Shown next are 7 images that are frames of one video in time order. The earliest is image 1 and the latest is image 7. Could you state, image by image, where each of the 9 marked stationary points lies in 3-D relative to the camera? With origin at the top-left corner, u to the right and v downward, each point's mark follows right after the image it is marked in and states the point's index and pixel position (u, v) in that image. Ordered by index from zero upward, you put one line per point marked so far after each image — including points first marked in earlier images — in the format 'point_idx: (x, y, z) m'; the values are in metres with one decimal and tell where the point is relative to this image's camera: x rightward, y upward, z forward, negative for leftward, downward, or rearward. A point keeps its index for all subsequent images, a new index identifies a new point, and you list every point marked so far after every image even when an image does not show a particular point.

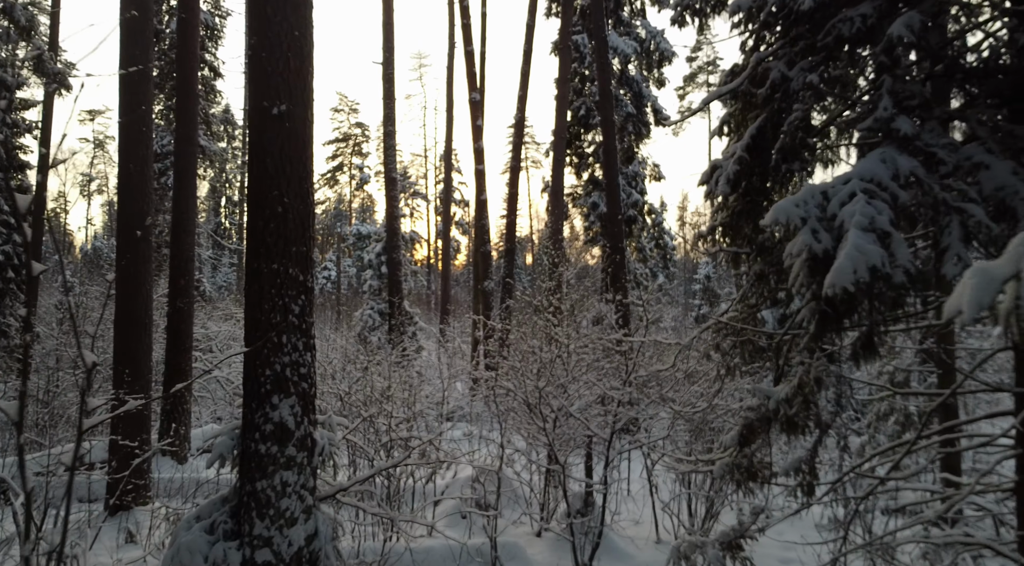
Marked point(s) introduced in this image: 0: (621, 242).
0: (+1.9, +0.7, +13.6) m
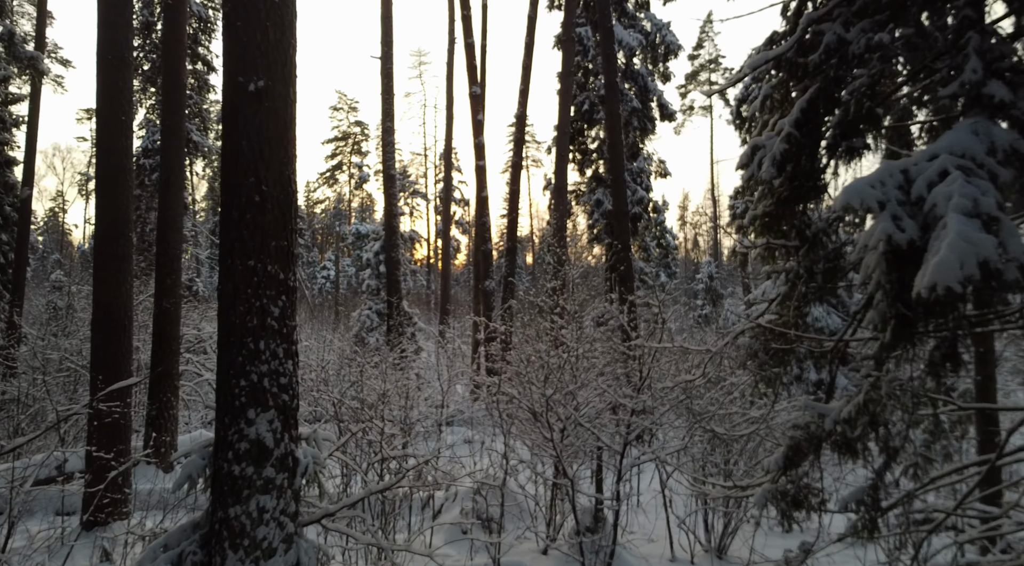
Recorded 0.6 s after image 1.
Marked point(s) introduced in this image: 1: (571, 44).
0: (+1.9, +0.7, +13.2) m
1: (+1.2, +4.8, +16.0) m
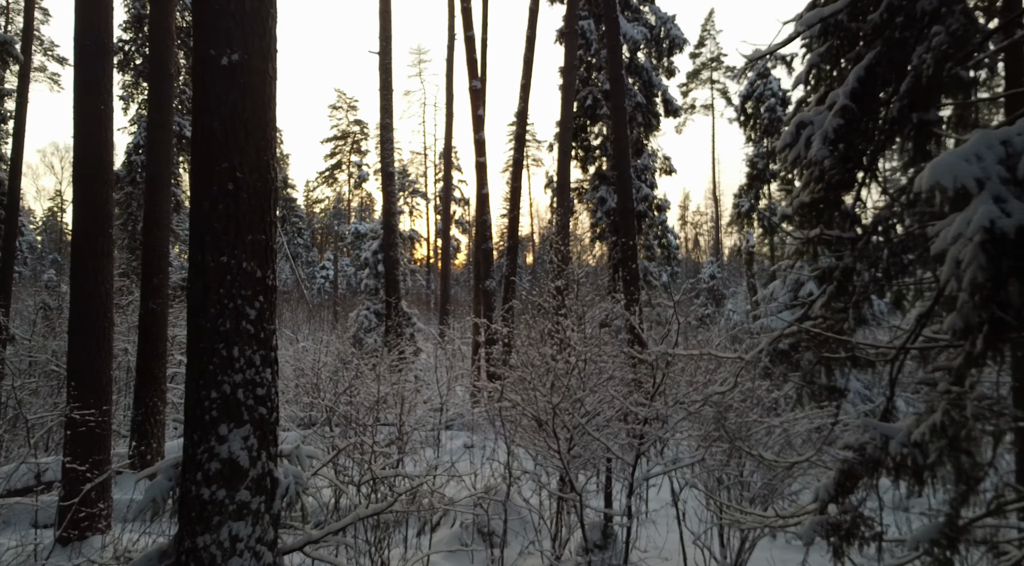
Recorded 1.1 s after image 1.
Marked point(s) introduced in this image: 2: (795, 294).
0: (+1.9, +0.7, +12.7) m
1: (+1.2, +4.8, +15.5) m
2: (+4.8, -0.2, +13.7) m
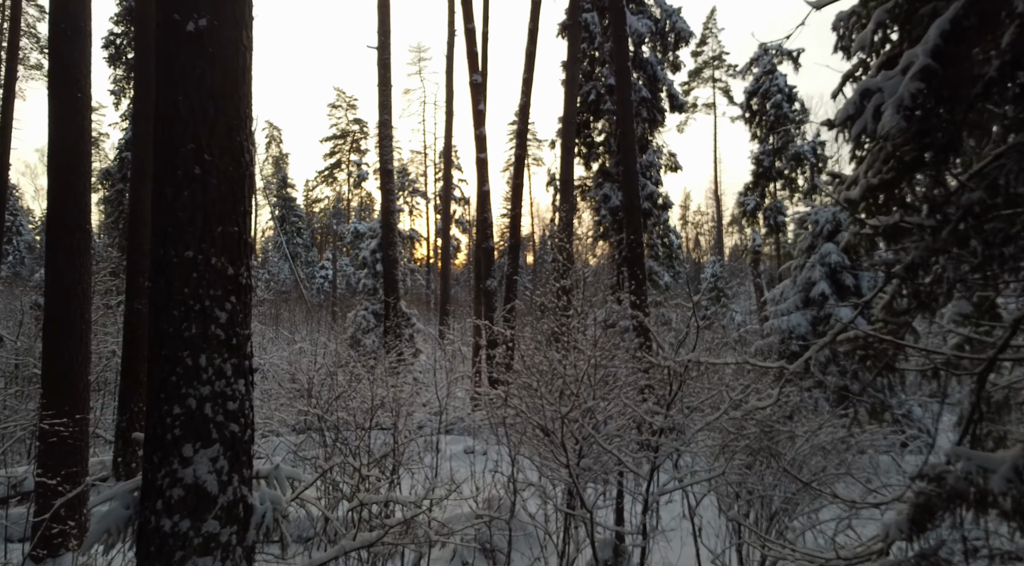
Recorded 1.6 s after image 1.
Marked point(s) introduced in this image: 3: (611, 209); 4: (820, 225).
0: (+2.0, +0.7, +12.3) m
1: (+1.2, +4.8, +15.1) m
2: (+4.9, -0.2, +13.3) m
3: (+2.0, +1.5, +16.3) m
4: (+5.1, +1.0, +13.2) m
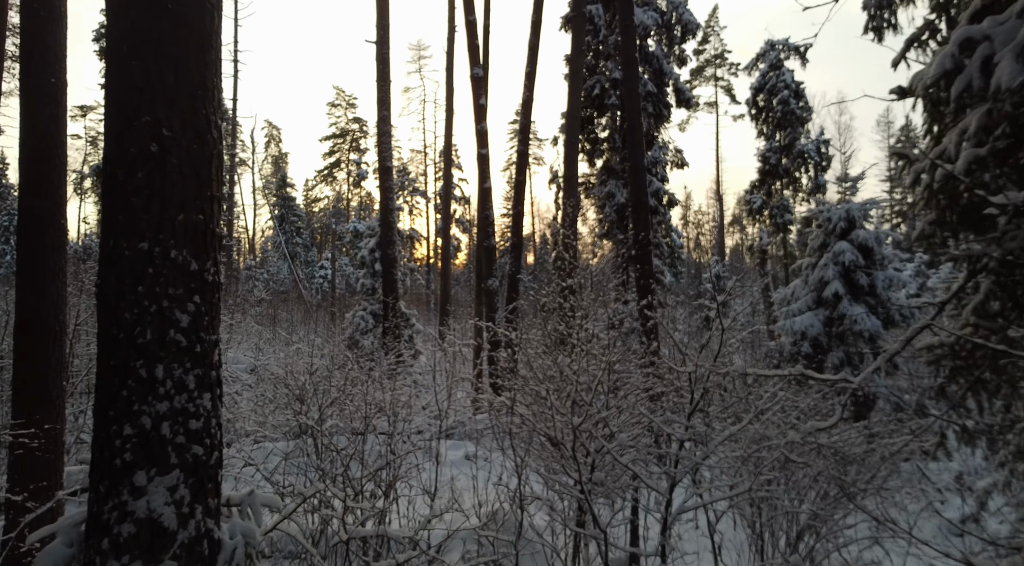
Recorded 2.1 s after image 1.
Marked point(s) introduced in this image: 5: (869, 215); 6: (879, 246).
0: (+2.0, +0.7, +11.9) m
1: (+1.3, +4.8, +14.7) m
2: (+4.9, -0.2, +12.8) m
3: (+2.1, +1.5, +15.9) m
4: (+5.1, +1.0, +12.8) m
5: (+5.6, +1.1, +12.7) m
6: (+5.7, +0.6, +12.5) m
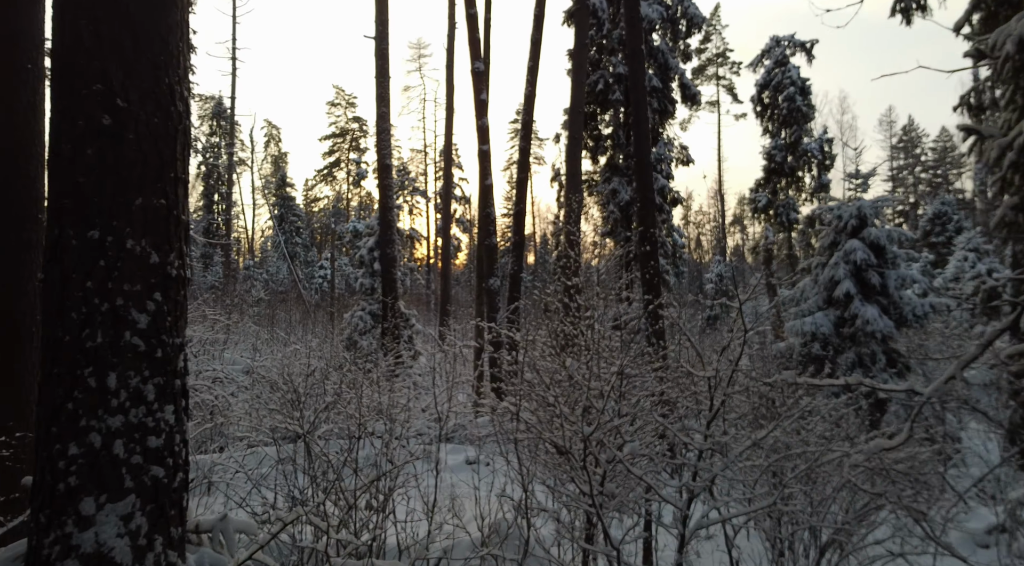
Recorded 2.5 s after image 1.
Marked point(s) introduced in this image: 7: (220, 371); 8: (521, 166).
0: (+2.0, +0.7, +11.5) m
1: (+1.3, +4.8, +14.3) m
2: (+4.9, -0.2, +12.5) m
3: (+2.1, +1.5, +15.5) m
4: (+5.1, +1.0, +12.5) m
5: (+5.7, +1.1, +12.4) m
6: (+5.8, +0.6, +12.2) m
7: (-4.8, -1.4, +13.3) m
8: (+0.2, +2.4, +16.2) m
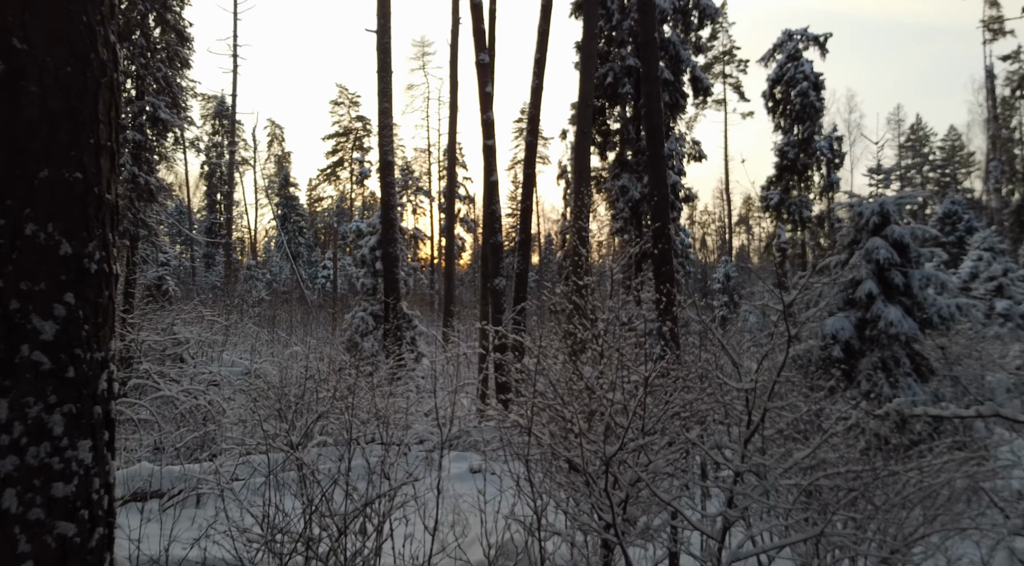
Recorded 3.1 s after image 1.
0: (+2.1, +0.7, +11.0) m
1: (+1.4, +4.8, +13.8) m
2: (+5.0, -0.2, +11.9) m
3: (+2.2, +1.5, +15.0) m
4: (+5.2, +1.0, +11.9) m
5: (+5.8, +1.1, +11.8) m
6: (+5.9, +0.6, +11.6) m
7: (-4.7, -1.4, +12.8) m
8: (+0.3, +2.4, +15.7) m
